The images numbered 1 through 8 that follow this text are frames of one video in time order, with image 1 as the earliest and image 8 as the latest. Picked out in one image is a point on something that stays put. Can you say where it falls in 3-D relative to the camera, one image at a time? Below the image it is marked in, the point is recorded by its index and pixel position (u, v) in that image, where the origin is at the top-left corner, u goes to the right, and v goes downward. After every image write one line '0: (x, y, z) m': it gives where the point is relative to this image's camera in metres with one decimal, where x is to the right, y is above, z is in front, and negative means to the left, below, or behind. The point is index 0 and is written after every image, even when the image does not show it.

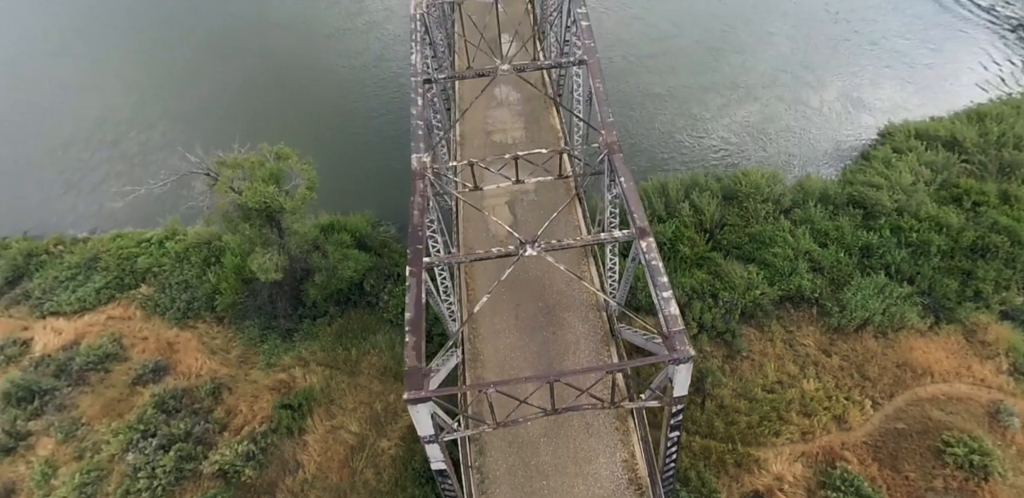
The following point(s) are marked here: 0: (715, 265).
0: (+6.8, -0.6, +18.4) m
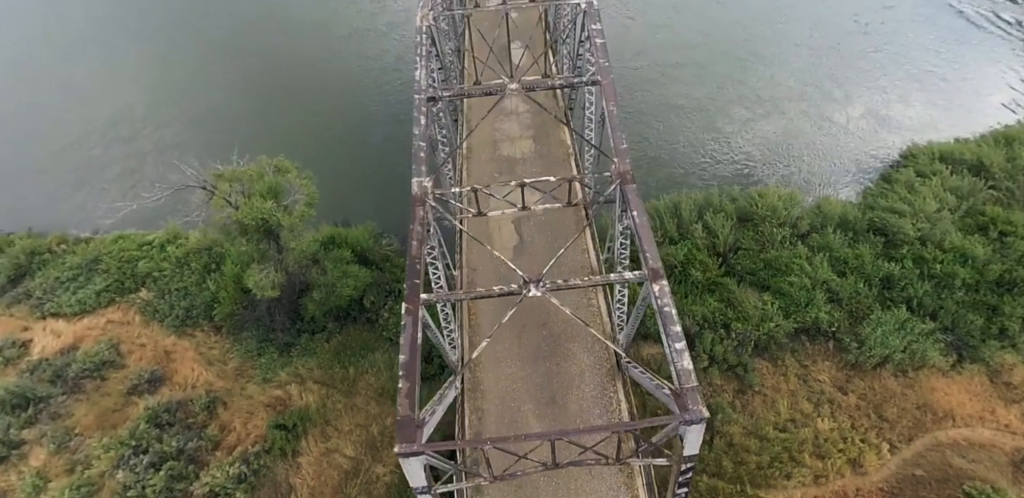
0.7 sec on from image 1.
0: (+6.9, -1.4, +17.7) m
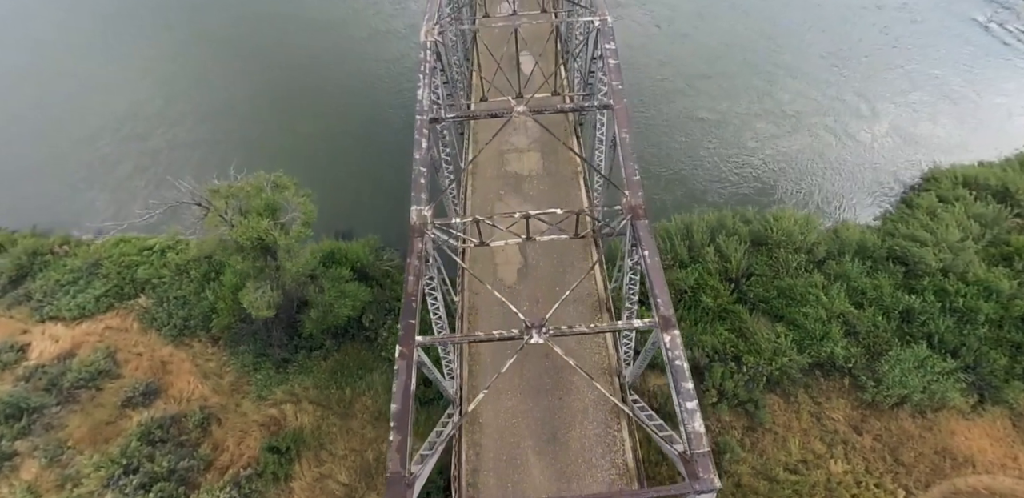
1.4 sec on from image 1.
0: (+7.0, -2.2, +17.1) m
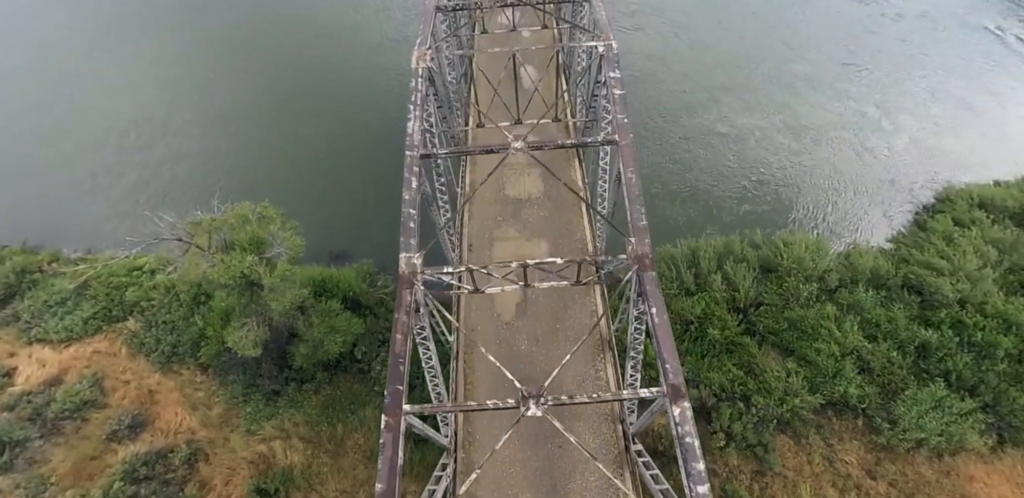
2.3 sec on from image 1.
0: (+7.0, -3.2, +16.3) m
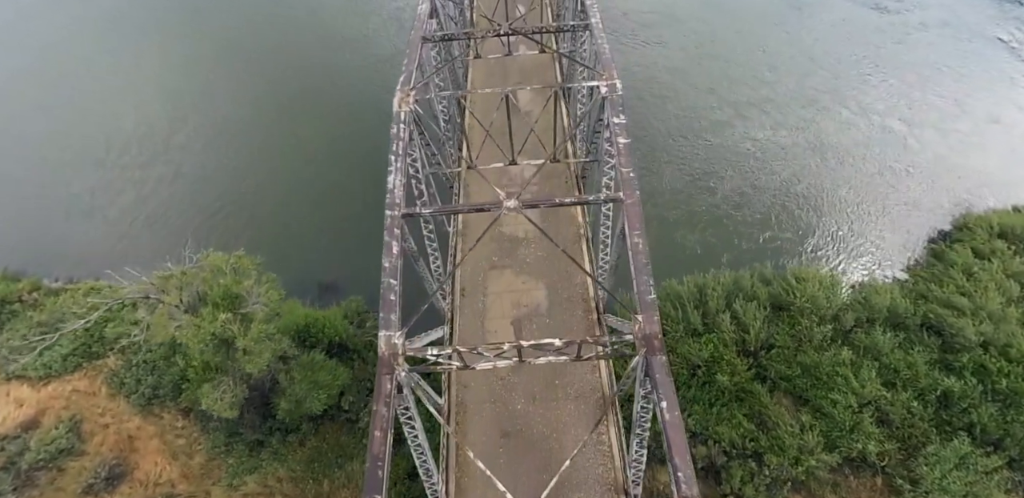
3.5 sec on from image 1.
0: (+6.9, -4.4, +15.4) m
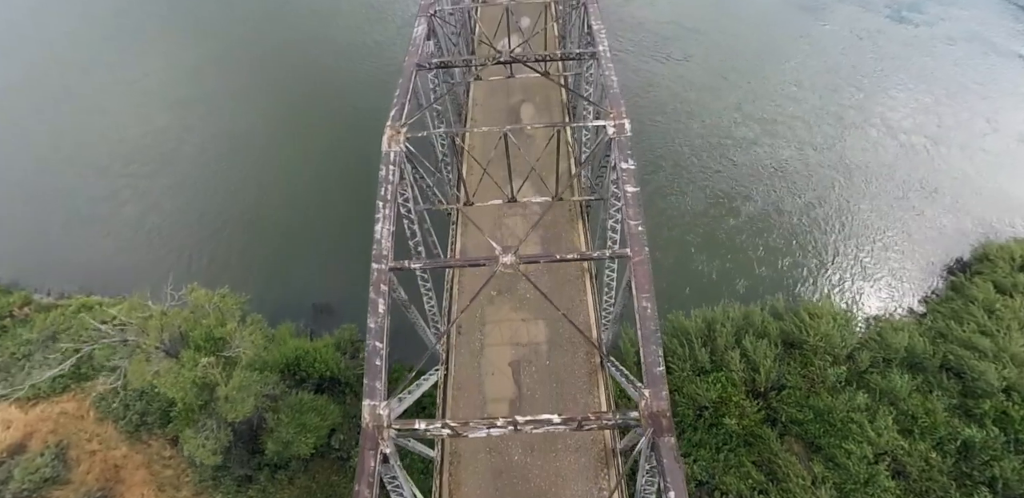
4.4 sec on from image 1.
0: (+6.8, -5.4, +14.6) m
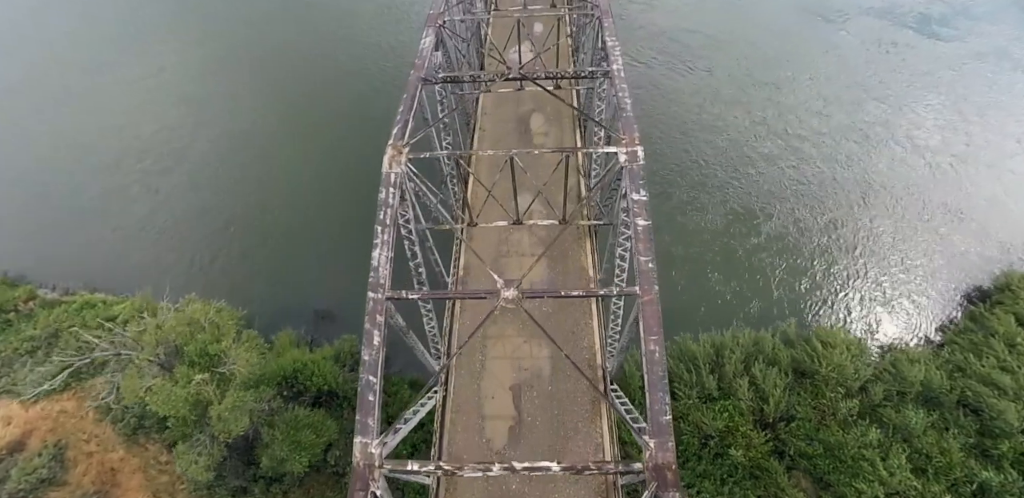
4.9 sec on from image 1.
0: (+6.7, -6.1, +14.2) m
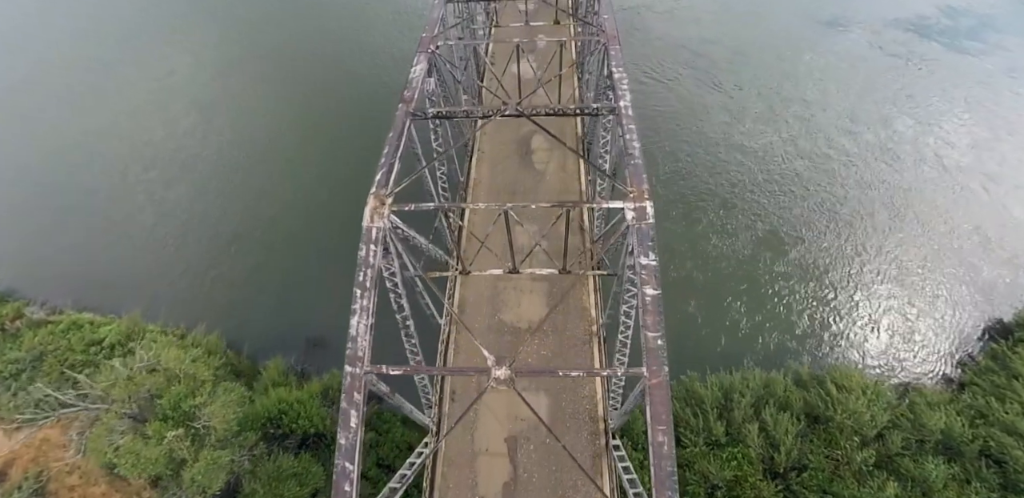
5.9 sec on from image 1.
0: (+6.6, -7.2, +13.3) m
